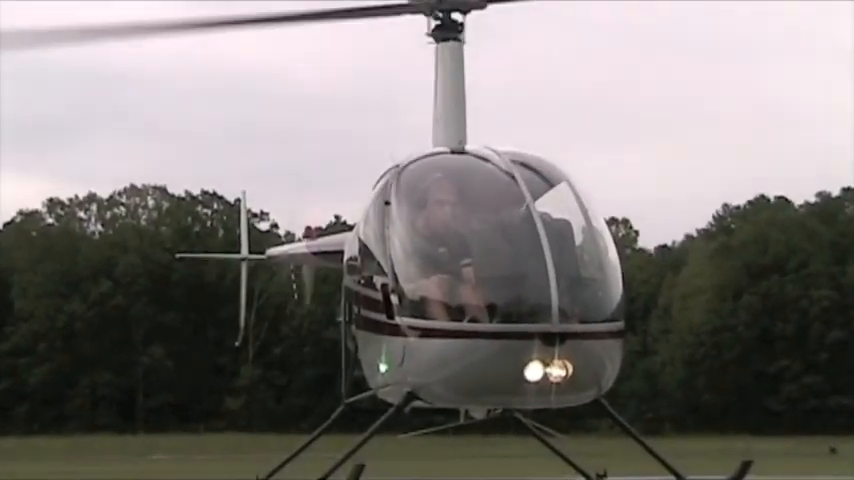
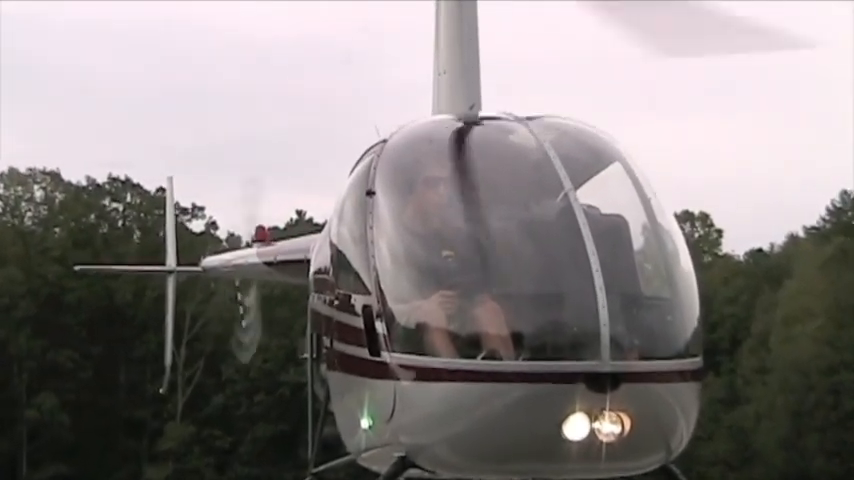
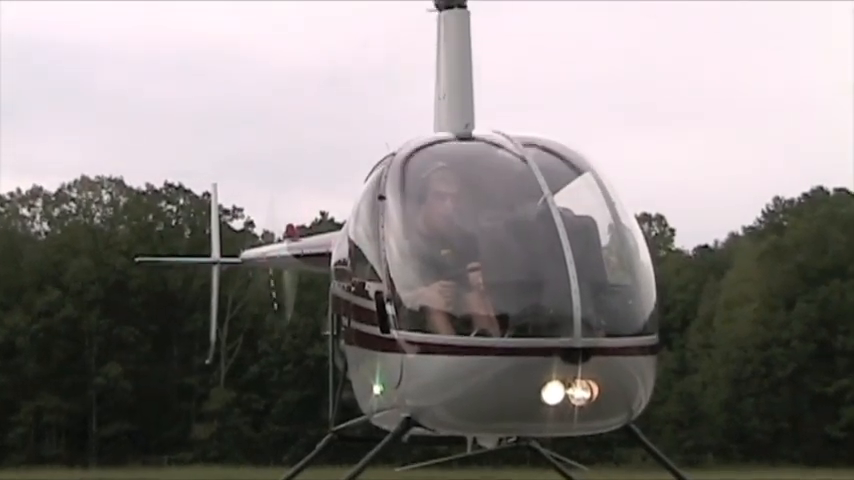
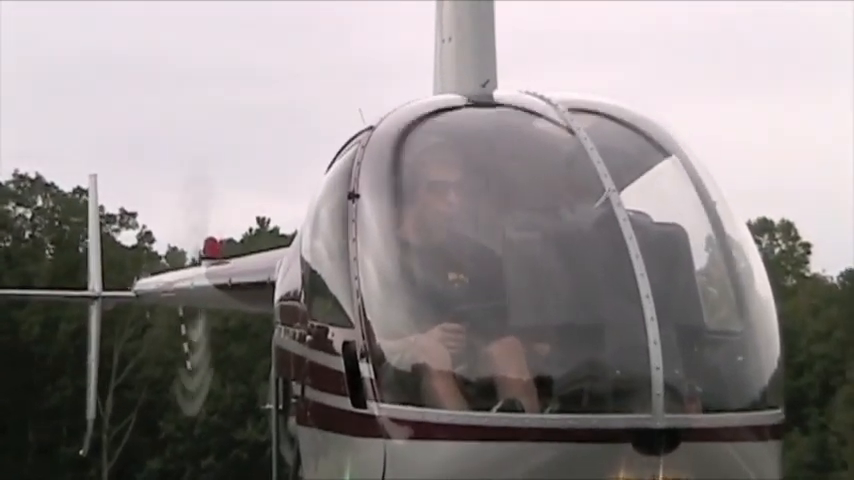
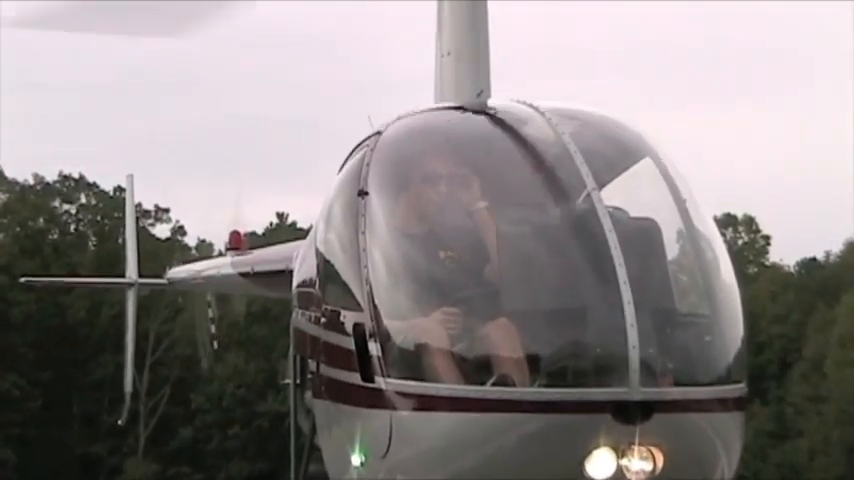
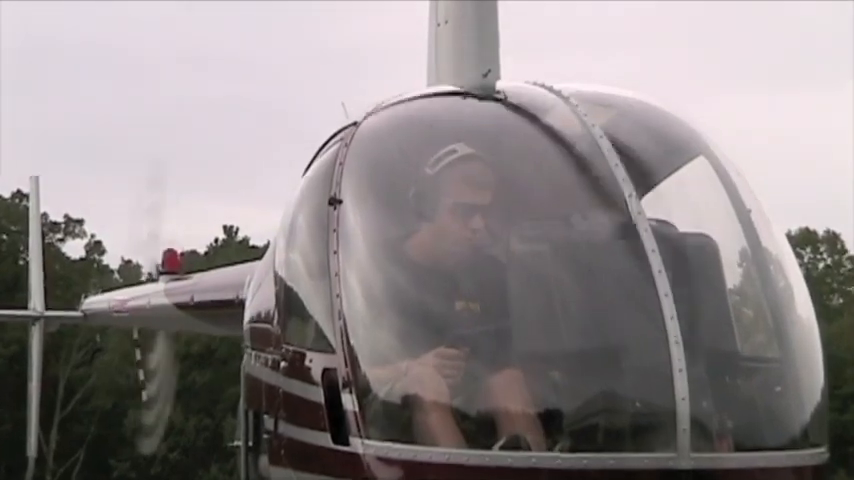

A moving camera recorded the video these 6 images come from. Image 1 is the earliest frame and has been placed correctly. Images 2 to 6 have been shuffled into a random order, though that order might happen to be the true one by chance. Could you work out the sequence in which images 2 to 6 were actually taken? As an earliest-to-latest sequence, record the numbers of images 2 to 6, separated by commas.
3, 2, 5, 4, 6
